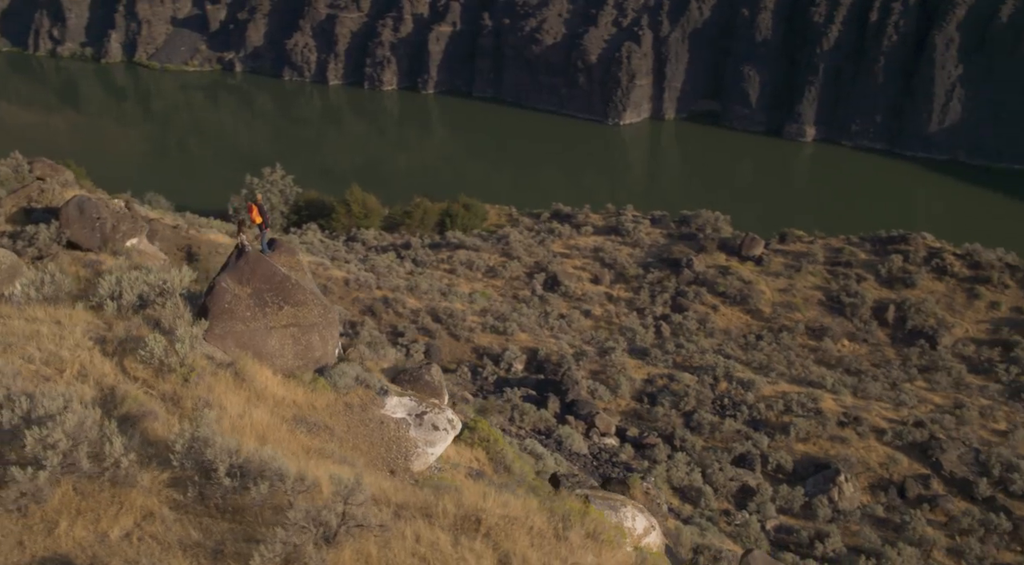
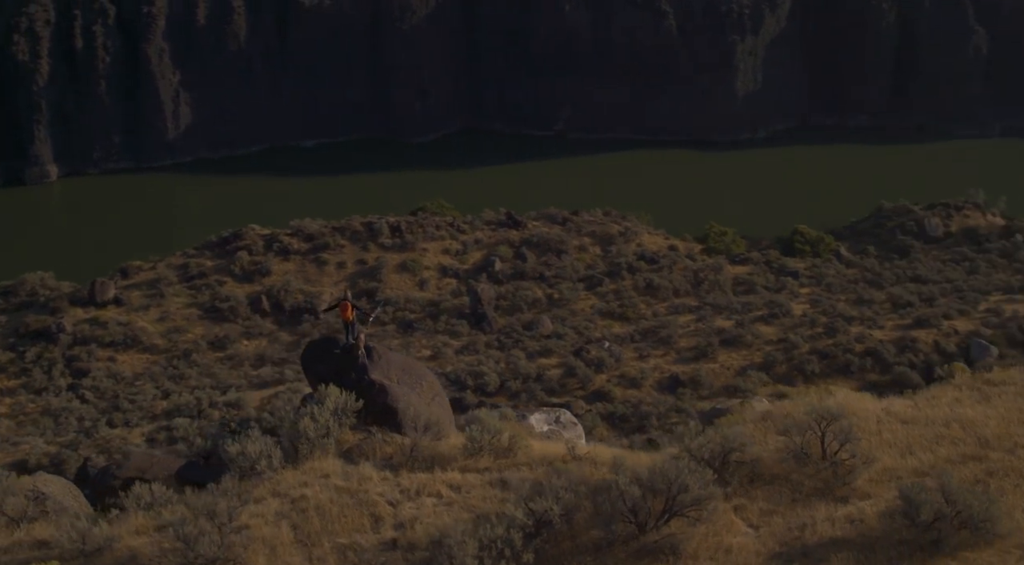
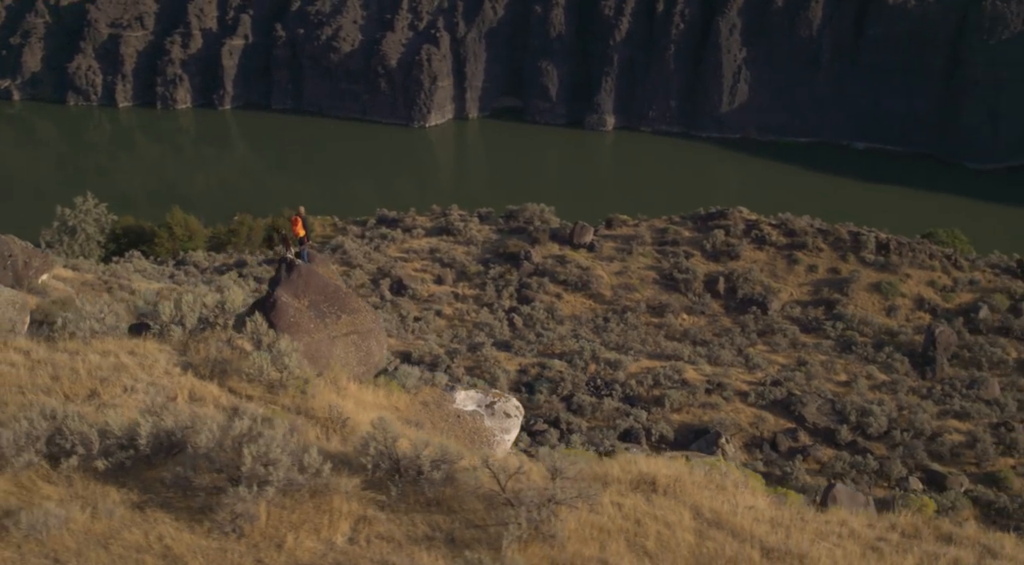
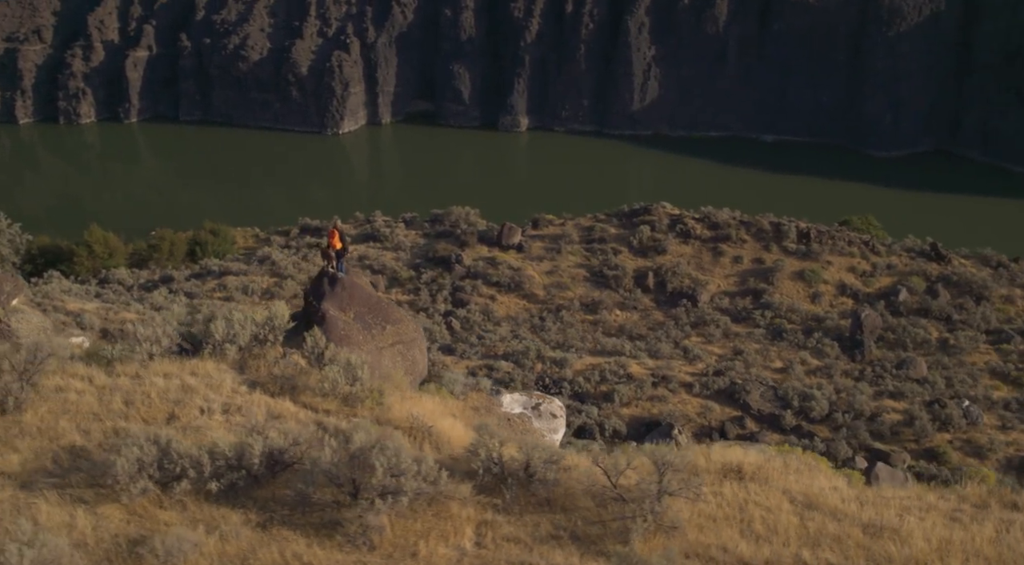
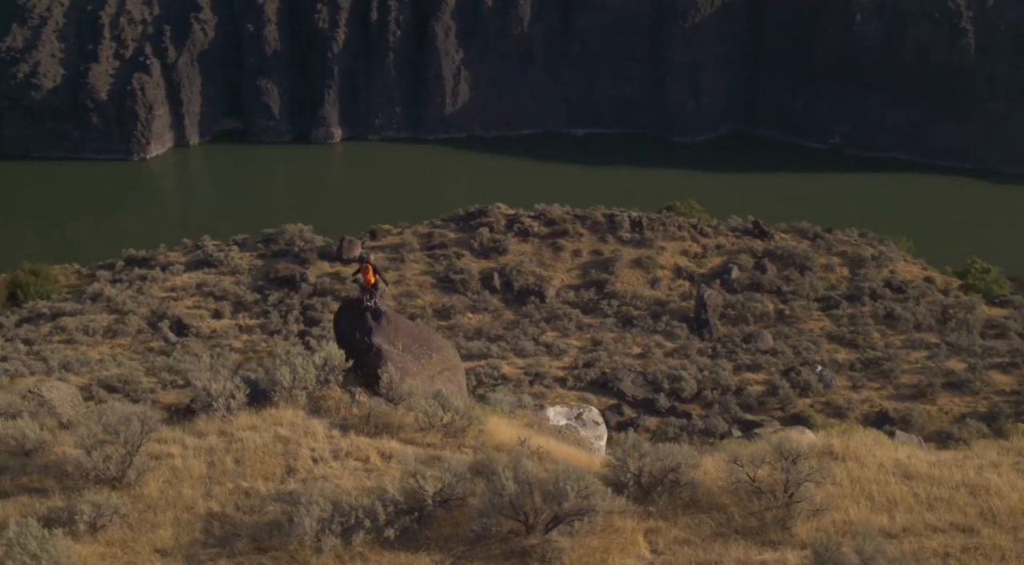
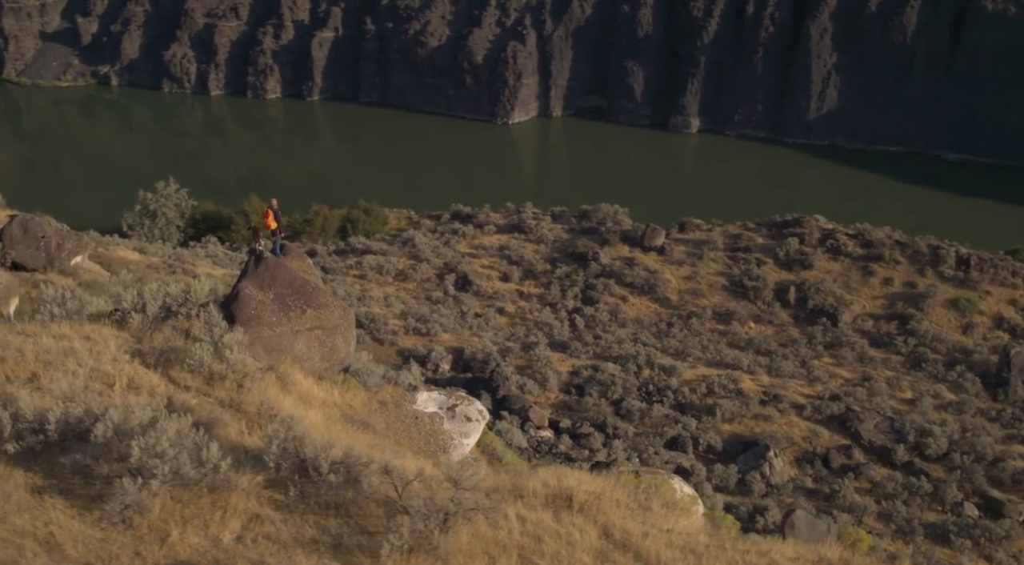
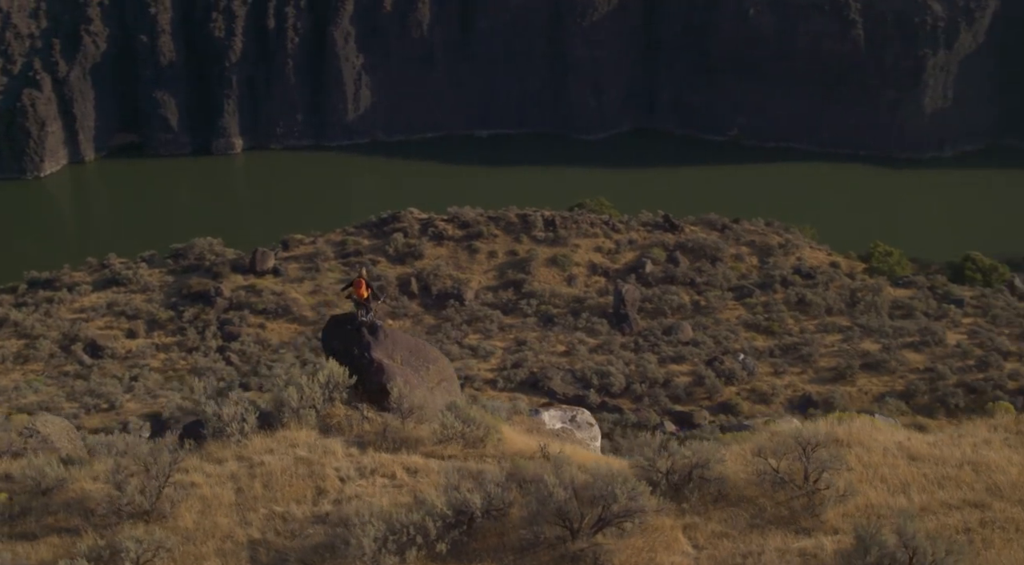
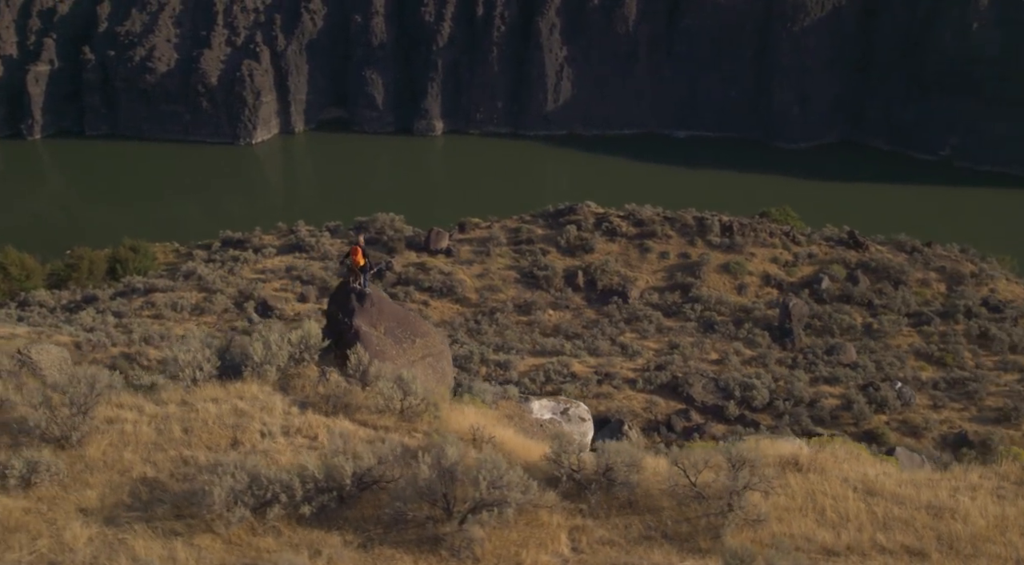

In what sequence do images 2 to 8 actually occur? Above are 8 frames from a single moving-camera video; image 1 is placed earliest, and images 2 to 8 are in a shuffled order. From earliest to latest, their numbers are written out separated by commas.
6, 3, 4, 8, 5, 7, 2
